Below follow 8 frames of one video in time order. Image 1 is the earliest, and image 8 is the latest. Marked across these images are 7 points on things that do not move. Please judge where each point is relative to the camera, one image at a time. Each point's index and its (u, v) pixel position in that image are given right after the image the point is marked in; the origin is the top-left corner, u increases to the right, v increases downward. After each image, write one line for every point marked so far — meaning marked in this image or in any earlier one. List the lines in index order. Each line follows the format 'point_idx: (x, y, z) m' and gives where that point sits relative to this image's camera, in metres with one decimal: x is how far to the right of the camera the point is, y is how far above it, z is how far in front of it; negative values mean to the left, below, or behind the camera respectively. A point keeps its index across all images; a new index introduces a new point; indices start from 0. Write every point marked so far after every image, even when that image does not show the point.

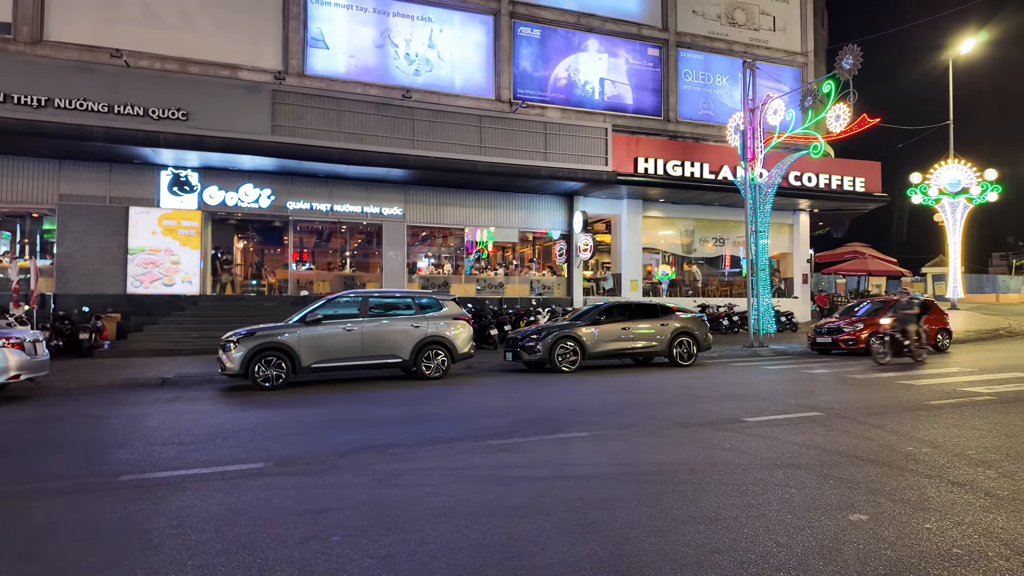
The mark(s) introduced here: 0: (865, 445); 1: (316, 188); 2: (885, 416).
0: (+3.4, -1.5, +5.8) m
1: (-6.0, +3.1, +18.3) m
2: (+4.5, -1.5, +7.1) m
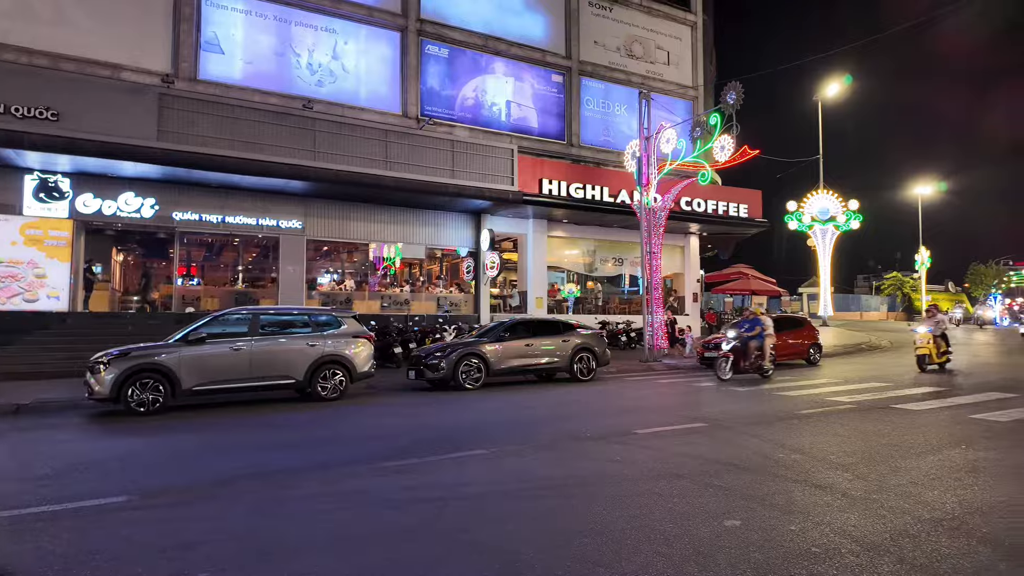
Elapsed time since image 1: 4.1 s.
0: (+2.4, -1.7, +6.2) m
1: (-8.9, +2.6, +17.3) m
2: (+3.2, -1.8, +7.7) m
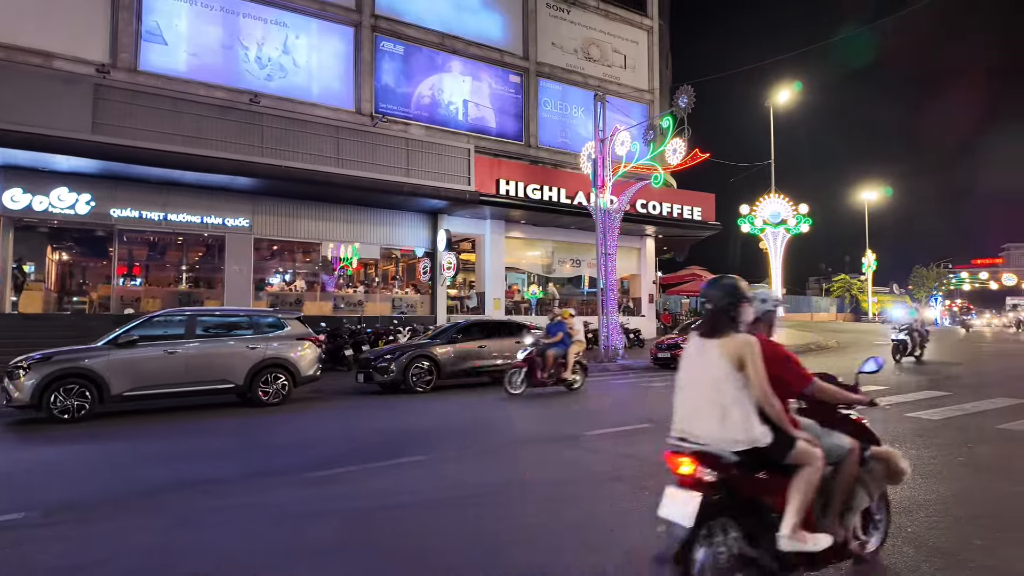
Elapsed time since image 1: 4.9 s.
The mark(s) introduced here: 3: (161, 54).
0: (+1.8, -1.7, +6.2) m
1: (-10.1, +2.6, +16.6) m
2: (+2.5, -1.8, +7.7) m
3: (-9.9, +6.6, +16.8) m
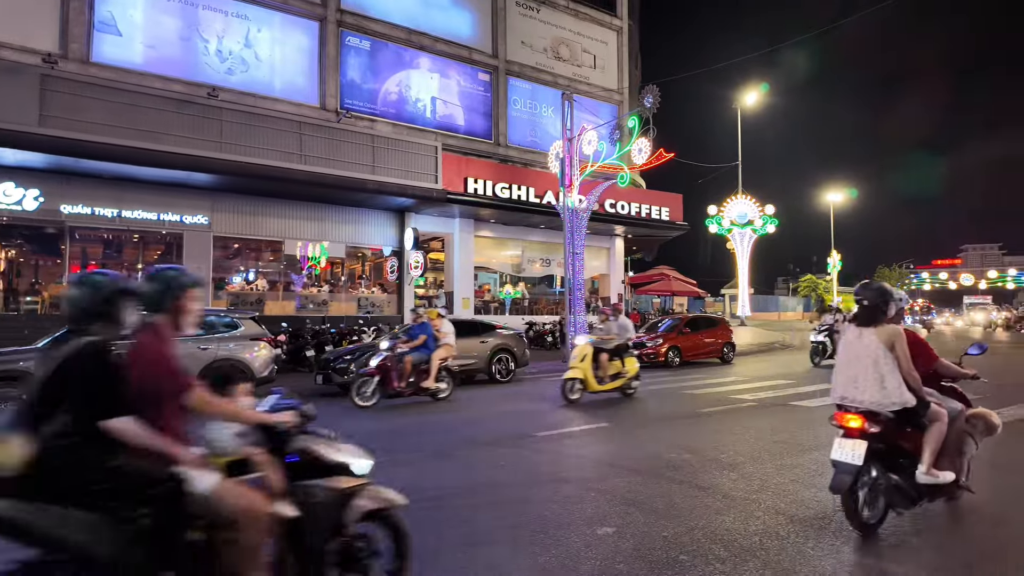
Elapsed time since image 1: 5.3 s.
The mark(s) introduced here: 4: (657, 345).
0: (+1.3, -1.7, +6.1) m
1: (-11.1, +2.6, +16.0) m
2: (+2.0, -1.8, +7.7) m
3: (-10.8, +6.6, +16.2) m
4: (+4.1, -1.6, +16.7) m
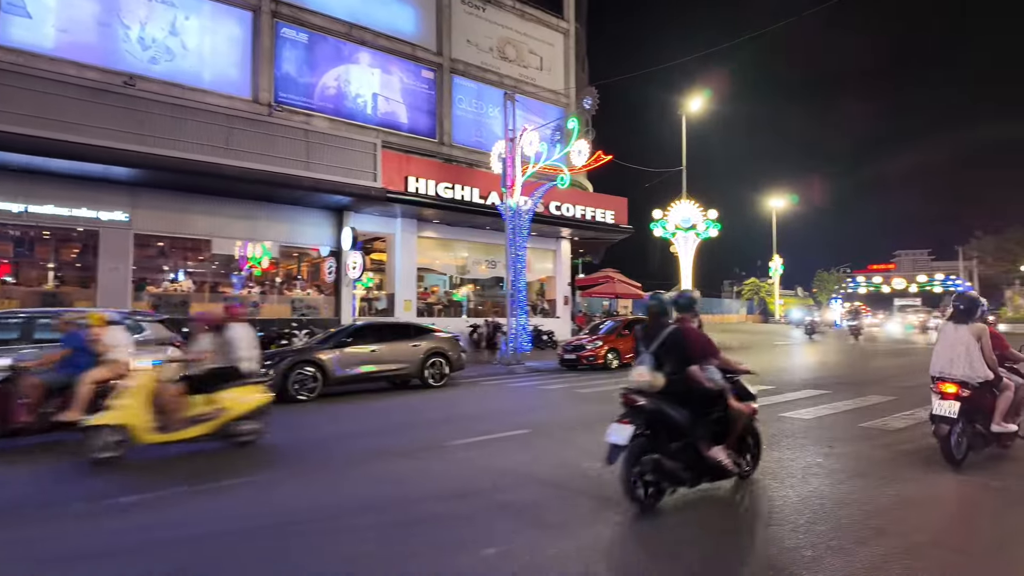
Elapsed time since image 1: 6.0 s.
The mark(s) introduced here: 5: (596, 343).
0: (+0.4, -1.7, +5.9) m
1: (-12.7, +2.6, +14.8) m
2: (+0.9, -1.8, +7.5) m
3: (-12.4, +6.6, +15.1) m
4: (+2.4, -1.7, +16.6) m
5: (+2.4, -1.5, +16.8) m
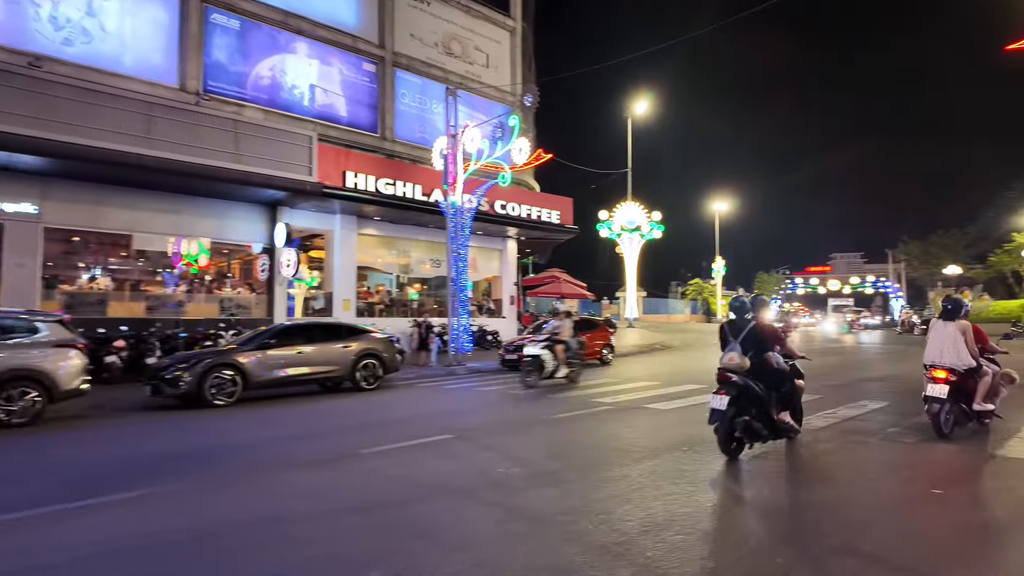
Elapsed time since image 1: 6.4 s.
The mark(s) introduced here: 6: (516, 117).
0: (-0.4, -1.7, +5.6) m
1: (-14.1, +2.7, +13.5) m
2: (0.0, -1.8, +7.3) m
3: (-13.9, +6.7, +13.8) m
4: (+0.7, -1.7, +16.5) m
5: (+0.7, -1.5, +16.6) m
6: (+0.1, +4.6, +15.9) m
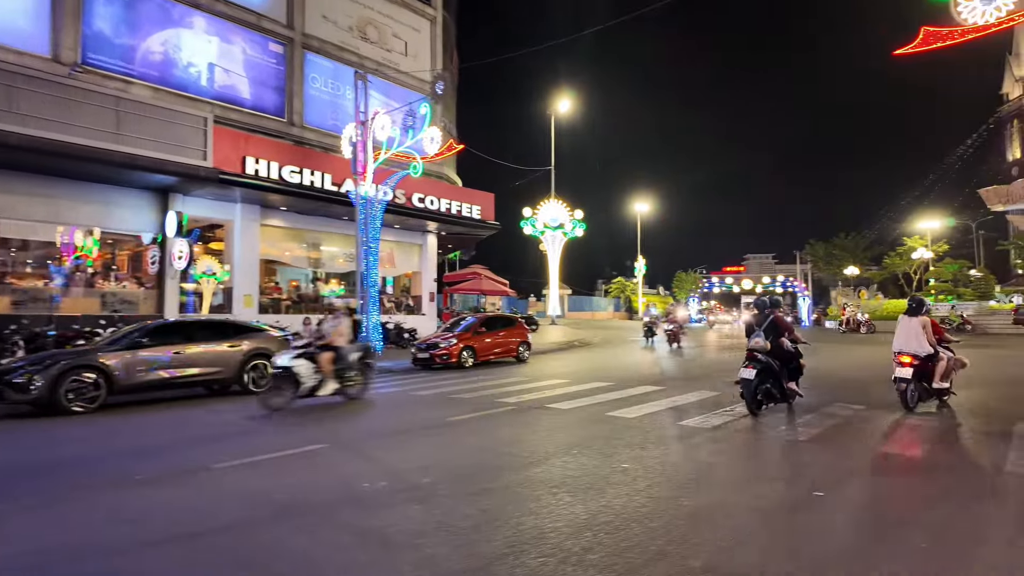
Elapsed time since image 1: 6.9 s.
0: (-1.5, -1.7, +5.0) m
1: (-16.0, +2.9, +11.2) m
2: (-1.3, -1.7, +6.7) m
3: (-15.8, +6.9, +11.5) m
4: (-1.7, -1.5, +15.9) m
5: (-1.7, -1.4, +16.1) m
6: (-2.1, +4.7, +15.3) m
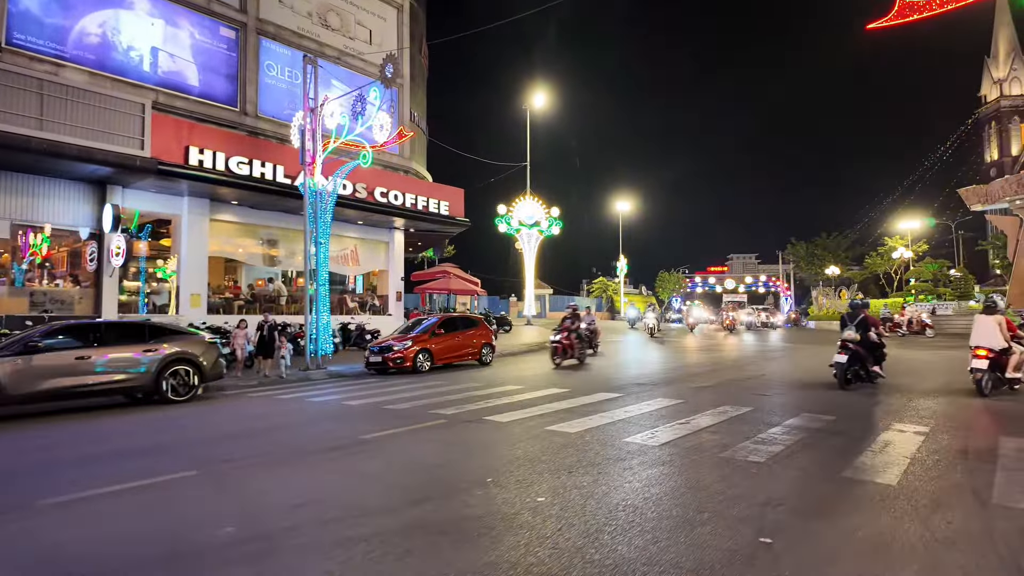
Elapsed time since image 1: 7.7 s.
0: (-2.3, -1.6, +4.0) m
1: (-16.9, +2.9, +9.9) m
2: (-2.1, -1.7, +5.7) m
3: (-16.7, +6.9, +10.3) m
4: (-2.7, -1.5, +15.0) m
5: (-2.7, -1.4, +15.1) m
6: (-3.1, +4.7, +14.3) m
